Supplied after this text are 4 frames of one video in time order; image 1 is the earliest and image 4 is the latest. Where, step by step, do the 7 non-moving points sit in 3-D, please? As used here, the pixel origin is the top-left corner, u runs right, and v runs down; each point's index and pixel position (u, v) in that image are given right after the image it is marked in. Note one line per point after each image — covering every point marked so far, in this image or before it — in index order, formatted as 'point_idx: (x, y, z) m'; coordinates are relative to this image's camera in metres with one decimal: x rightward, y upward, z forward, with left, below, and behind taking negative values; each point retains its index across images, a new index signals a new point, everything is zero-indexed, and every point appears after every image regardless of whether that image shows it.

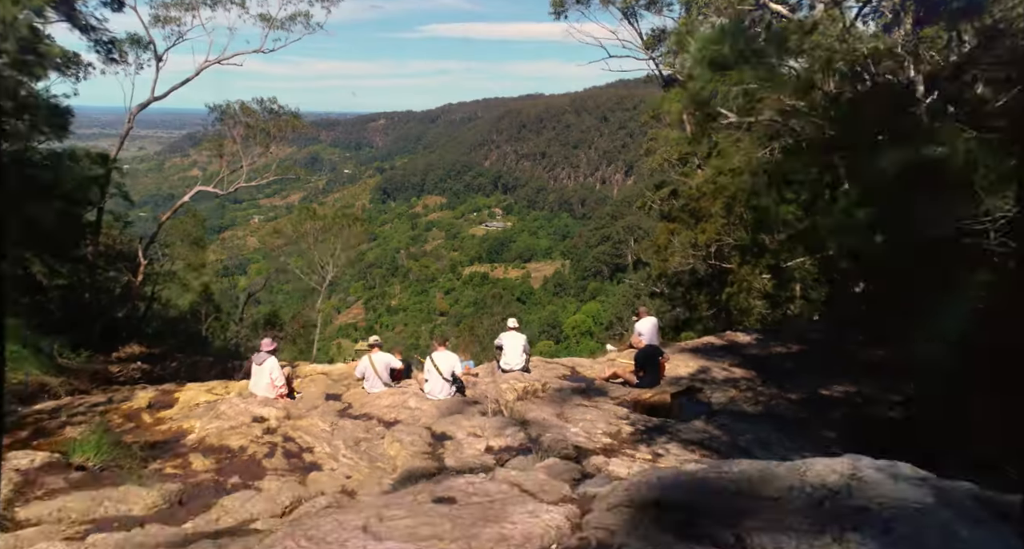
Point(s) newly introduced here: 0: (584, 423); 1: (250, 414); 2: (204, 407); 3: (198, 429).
0: (+0.4, -0.9, +4.0) m
1: (-1.6, -0.9, +4.0) m
2: (-2.1, -0.9, +4.5) m
3: (-2.0, -1.0, +4.1) m
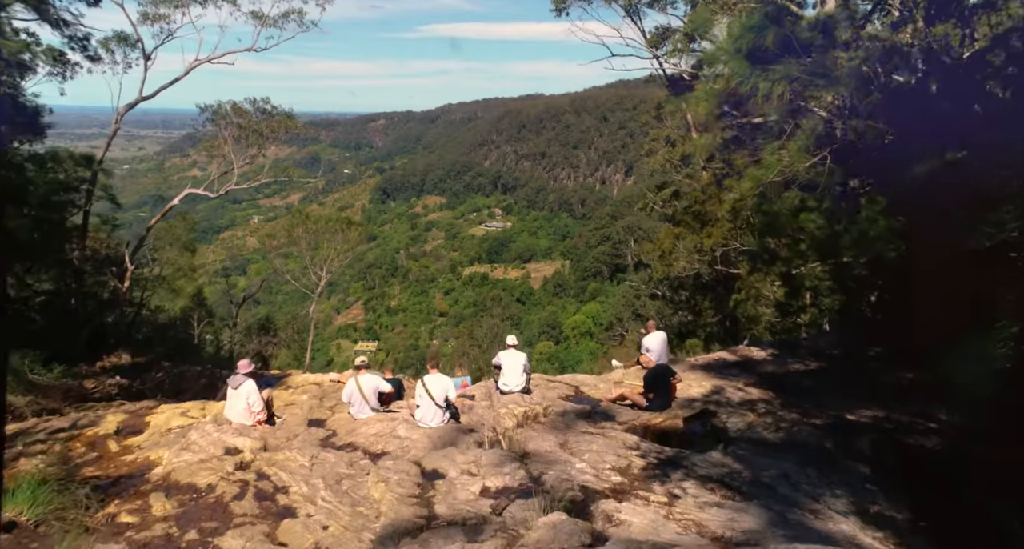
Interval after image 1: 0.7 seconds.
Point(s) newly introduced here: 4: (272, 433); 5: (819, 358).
0: (+0.4, -1.0, +3.6) m
1: (-1.6, -1.0, +3.7) m
2: (-2.1, -1.0, +4.1) m
3: (-2.0, -1.1, +3.7) m
4: (-1.5, -1.0, +4.0) m
5: (+2.6, -0.7, +5.5) m
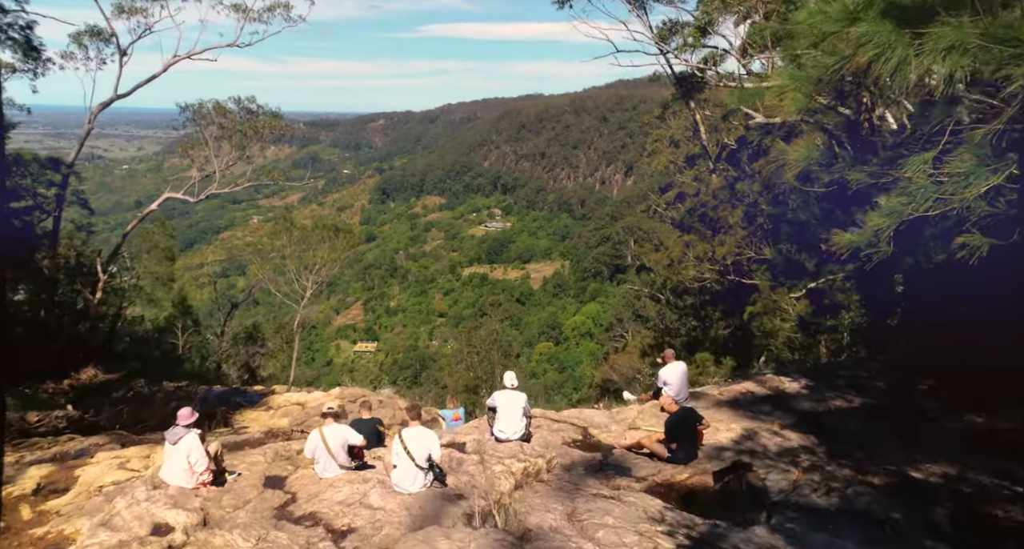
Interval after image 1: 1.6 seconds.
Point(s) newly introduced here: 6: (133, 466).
0: (+0.4, -1.2, +2.9) m
1: (-1.6, -1.1, +3.0) m
2: (-2.2, -1.2, +3.4) m
3: (-2.0, -1.2, +3.0) m
4: (-1.5, -1.1, +3.3) m
5: (+2.6, -0.9, +4.8) m
6: (-2.3, -1.2, +4.0) m
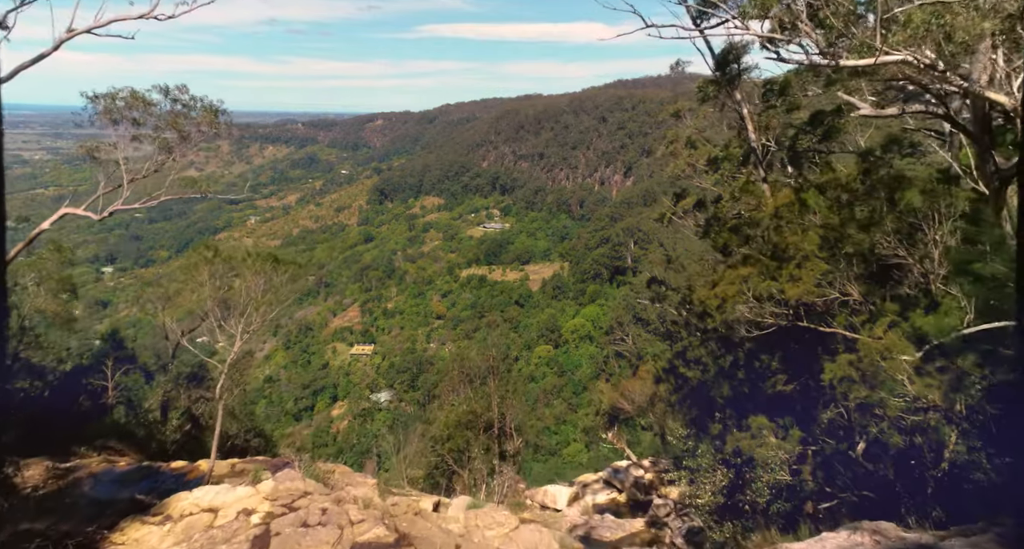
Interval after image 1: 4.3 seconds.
0: (+0.4, -1.7, +0.3) m
1: (-1.6, -1.6, +0.3) m
2: (-2.2, -1.7, +0.8) m
3: (-2.0, -1.7, +0.3) m
4: (-1.5, -1.7, +0.7) m
5: (+2.6, -1.4, +2.2) m
6: (-2.3, -1.7, +1.4) m
